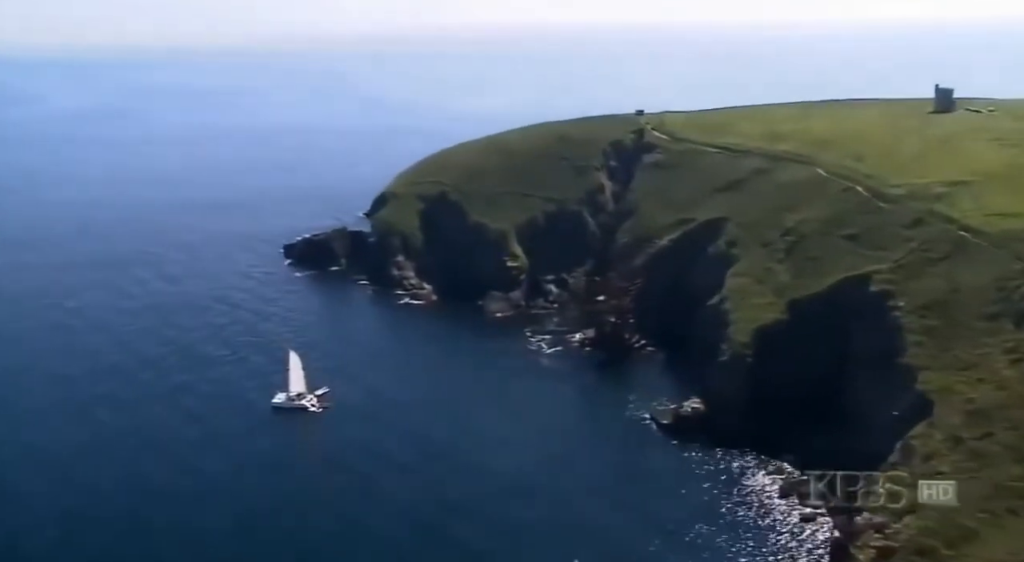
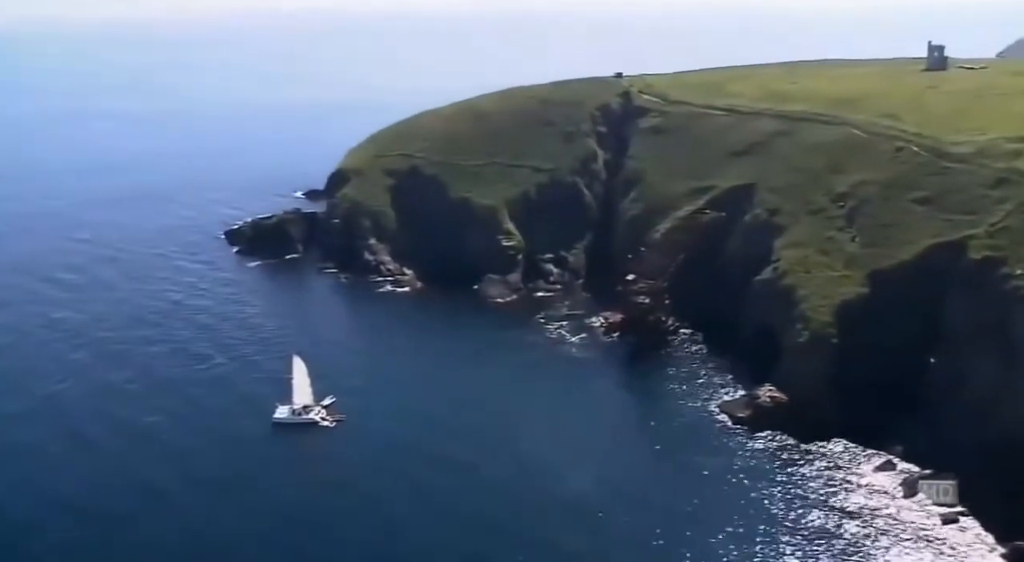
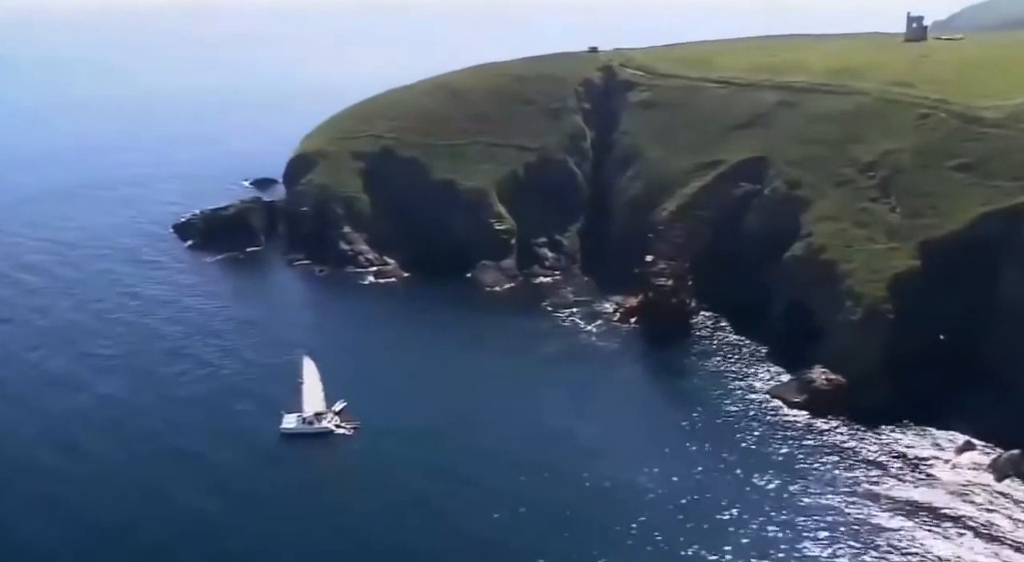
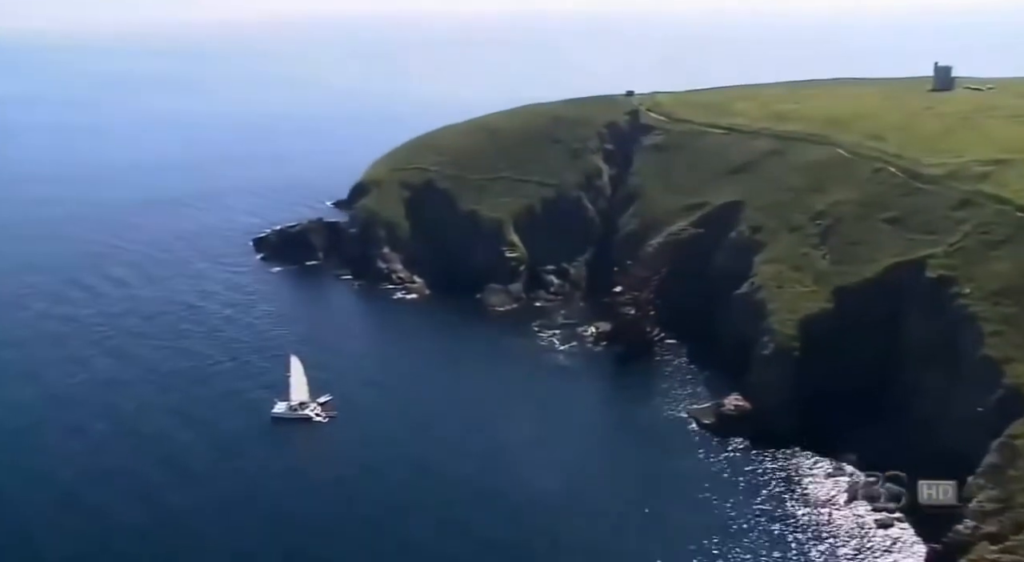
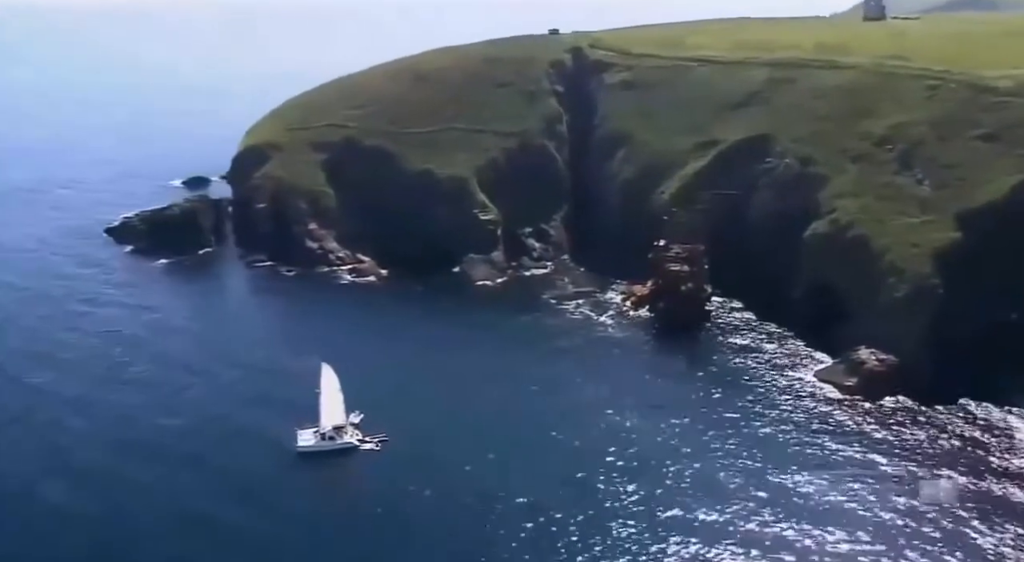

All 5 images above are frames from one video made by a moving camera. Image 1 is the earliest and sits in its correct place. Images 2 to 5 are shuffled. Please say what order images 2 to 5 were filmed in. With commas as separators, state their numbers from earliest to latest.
4, 2, 3, 5
